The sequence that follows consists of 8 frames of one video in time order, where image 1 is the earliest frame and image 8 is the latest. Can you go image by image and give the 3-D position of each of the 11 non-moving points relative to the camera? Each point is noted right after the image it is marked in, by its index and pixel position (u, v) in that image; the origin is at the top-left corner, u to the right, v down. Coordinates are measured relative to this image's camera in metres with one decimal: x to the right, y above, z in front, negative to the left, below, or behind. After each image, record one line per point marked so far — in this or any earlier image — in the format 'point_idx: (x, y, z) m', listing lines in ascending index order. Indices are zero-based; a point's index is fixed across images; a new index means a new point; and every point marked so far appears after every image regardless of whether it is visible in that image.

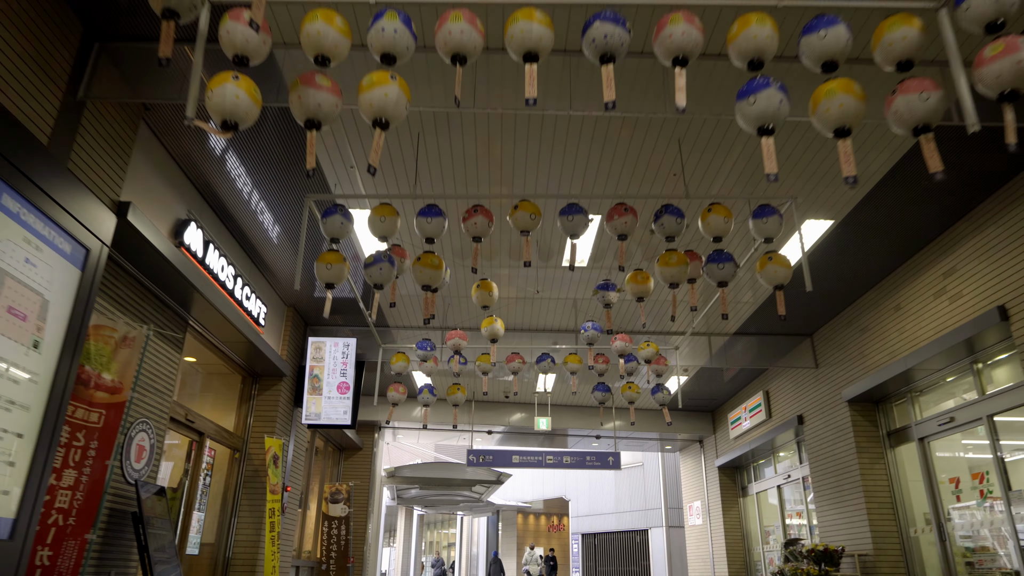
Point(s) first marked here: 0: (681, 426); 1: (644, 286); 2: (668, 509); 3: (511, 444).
0: (+3.9, -3.2, +14.3) m
1: (+1.3, +0.1, +5.8) m
2: (+4.1, -5.7, +16.1) m
3: (0.0, -3.7, +14.8) m
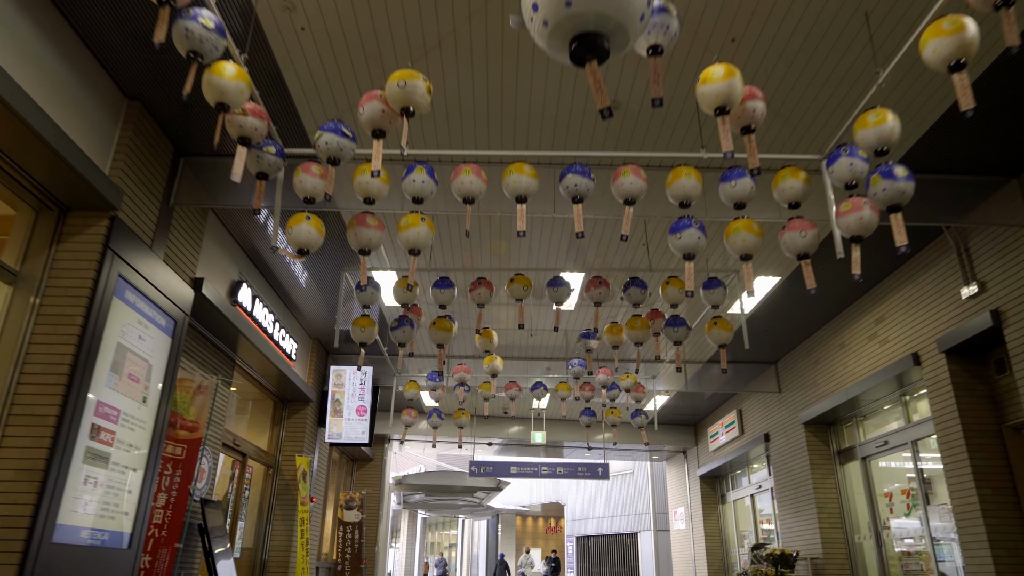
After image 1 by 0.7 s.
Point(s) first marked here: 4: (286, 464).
0: (+3.9, -3.8, +15.6) m
1: (+1.3, -0.5, +7.0) m
2: (+4.0, -6.3, +17.3) m
3: (-0.1, -4.3, +16.0) m
4: (-3.6, -2.8, +10.0) m
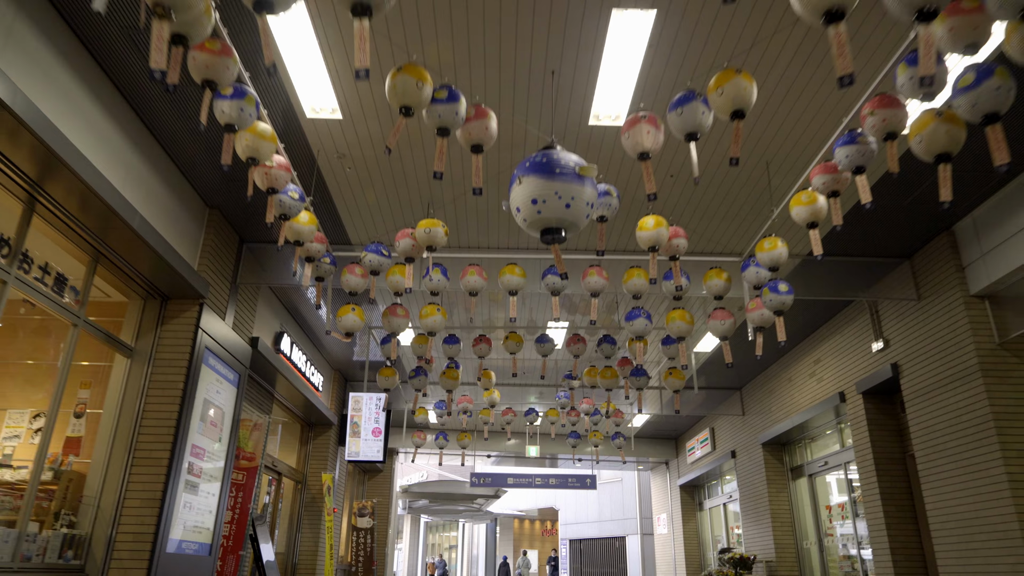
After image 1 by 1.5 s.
0: (+3.8, -4.5, +17.1) m
1: (+1.2, -1.2, +8.5) m
2: (+3.9, -7.0, +18.9) m
3: (-0.2, -5.0, +17.6) m
4: (-3.7, -3.6, +11.6) m
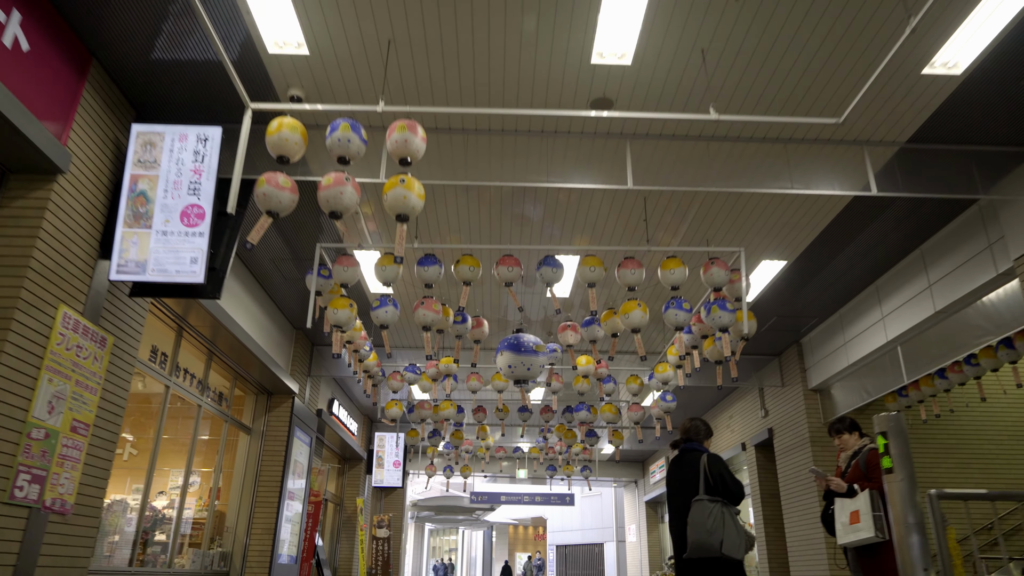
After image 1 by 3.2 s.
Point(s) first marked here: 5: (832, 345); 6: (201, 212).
0: (+3.6, -6.1, +20.3) m
1: (+1.0, -2.8, +11.8) m
2: (+3.7, -8.6, +22.1) m
3: (-0.4, -6.6, +20.8) m
4: (-3.9, -5.1, +14.8) m
5: (+4.8, -0.8, +9.3) m
6: (-2.4, +0.6, +4.8) m
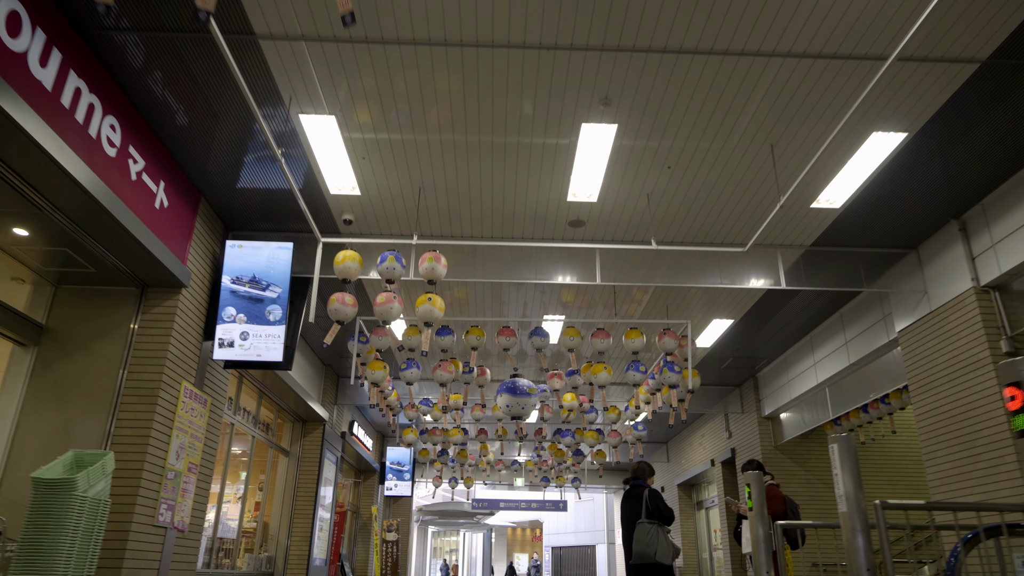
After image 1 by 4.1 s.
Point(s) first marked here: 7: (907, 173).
0: (+3.5, -6.9, +22.1) m
1: (+0.9, -3.6, +13.5) m
2: (+3.6, -9.4, +23.9) m
3: (-0.5, -7.4, +22.5) m
4: (-4.0, -5.9, +16.5) m
5: (+4.8, -1.6, +11.1) m
6: (-2.4, -0.2, +6.5) m
7: (+3.9, +1.2, +6.0) m
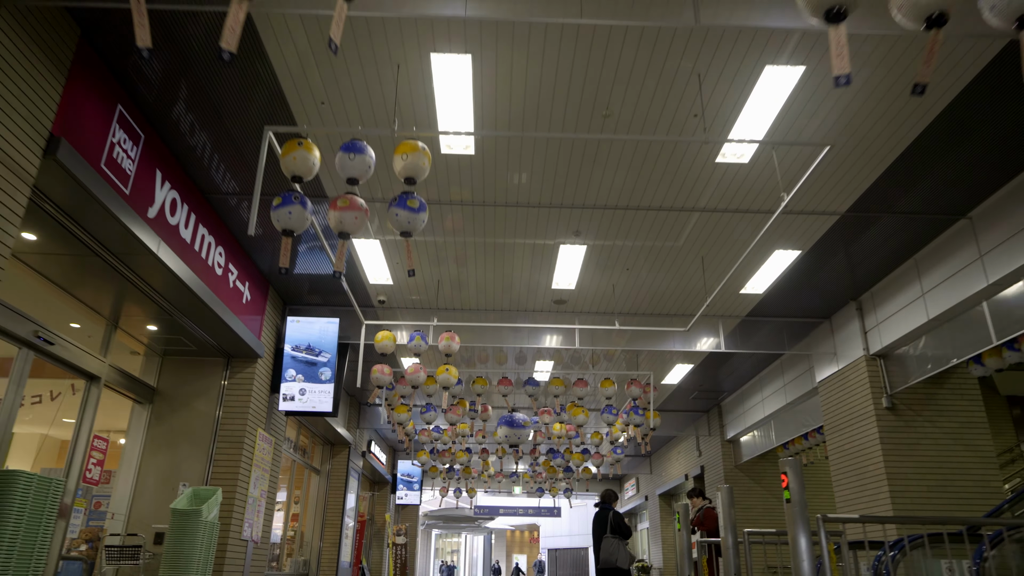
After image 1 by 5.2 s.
0: (+3.4, -7.7, +24.0) m
1: (+0.9, -4.5, +15.4) m
2: (+3.6, -10.3, +25.8) m
3: (-0.5, -8.2, +24.5) m
4: (-4.0, -6.8, +18.4) m
5: (+4.7, -2.6, +13.0) m
6: (-2.5, -1.1, +8.5) m
7: (+3.8, +0.2, +7.9) m
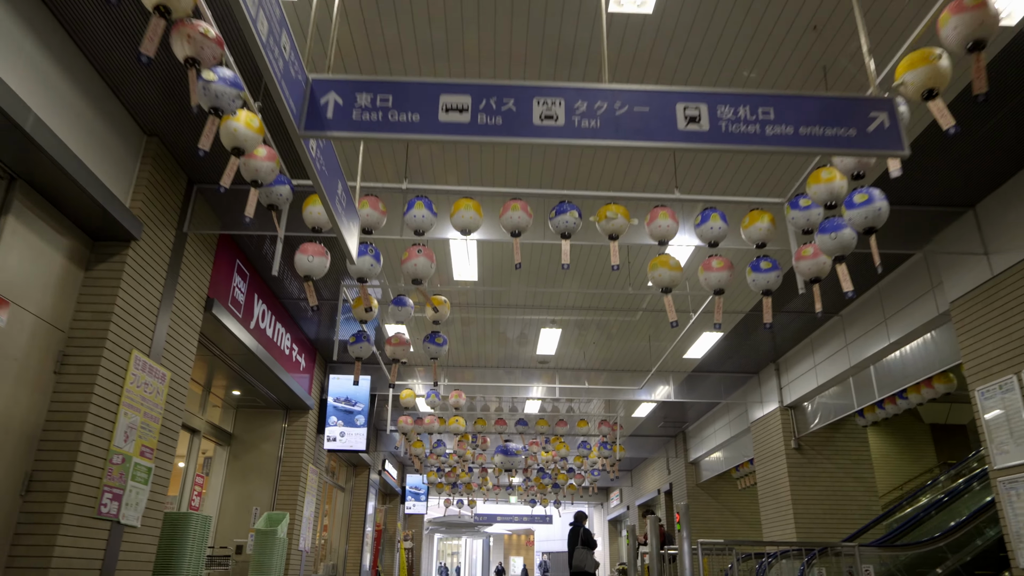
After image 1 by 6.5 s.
0: (+3.3, -8.9, +26.4) m
1: (+0.8, -5.6, +17.8) m
2: (+3.4, -11.4, +28.2) m
3: (-0.6, -9.4, +26.8) m
4: (-4.1, -7.9, +20.8) m
5: (+4.6, -3.7, +15.4) m
6: (-2.6, -2.2, +10.8) m
7: (+3.7, -0.9, +10.3) m
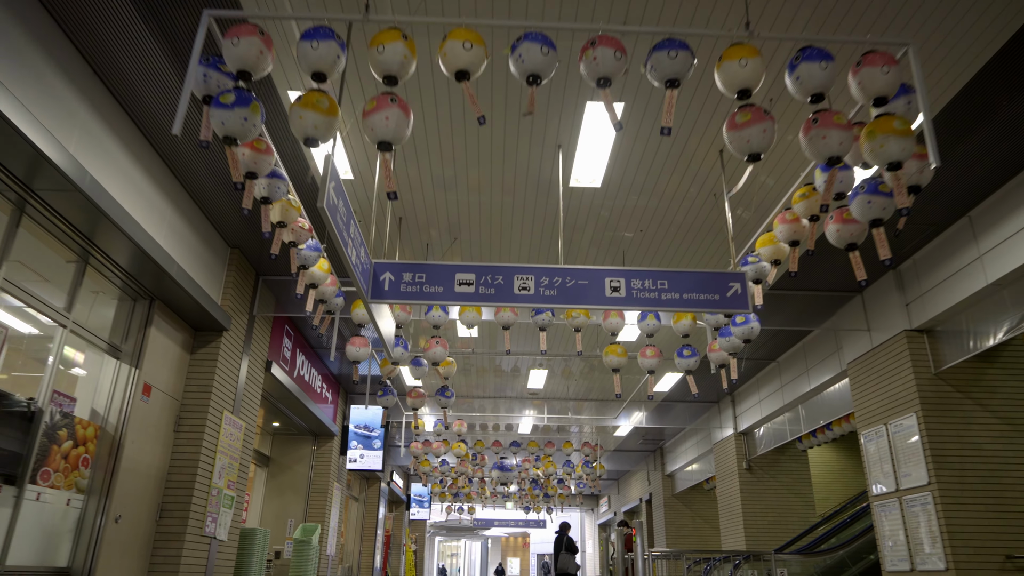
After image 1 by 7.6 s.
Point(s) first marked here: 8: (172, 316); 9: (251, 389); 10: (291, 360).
0: (+3.2, -9.8, +28.2) m
1: (+0.6, -6.5, +19.7) m
2: (+3.3, -12.3, +30.0) m
3: (-0.8, -10.3, +28.7) m
4: (-4.3, -8.8, +22.7) m
5: (+4.5, -4.6, +17.2) m
6: (-2.7, -3.1, +12.7) m
7: (+3.6, -1.8, +12.2) m
8: (-3.7, -0.3, +6.7) m
9: (-3.4, -1.3, +8.0) m
10: (-3.4, -1.1, +9.6) m
